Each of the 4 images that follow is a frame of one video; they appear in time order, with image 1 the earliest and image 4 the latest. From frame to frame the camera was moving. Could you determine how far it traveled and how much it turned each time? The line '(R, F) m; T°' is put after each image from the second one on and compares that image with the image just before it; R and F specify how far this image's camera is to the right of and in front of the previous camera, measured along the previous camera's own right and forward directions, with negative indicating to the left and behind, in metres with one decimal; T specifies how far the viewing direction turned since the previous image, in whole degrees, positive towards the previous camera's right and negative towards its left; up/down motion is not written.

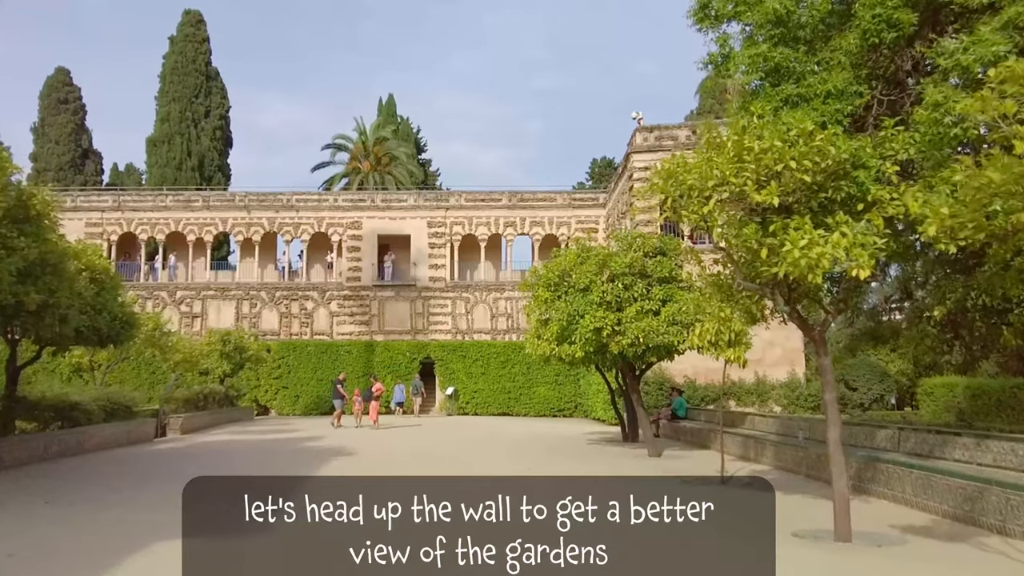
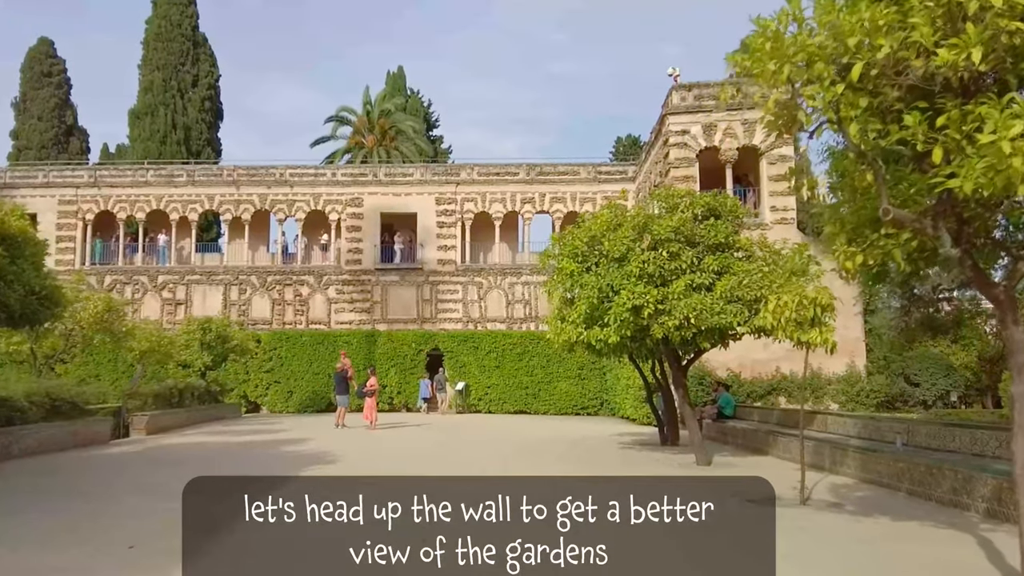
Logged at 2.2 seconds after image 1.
(0.0, +3.0) m; -1°
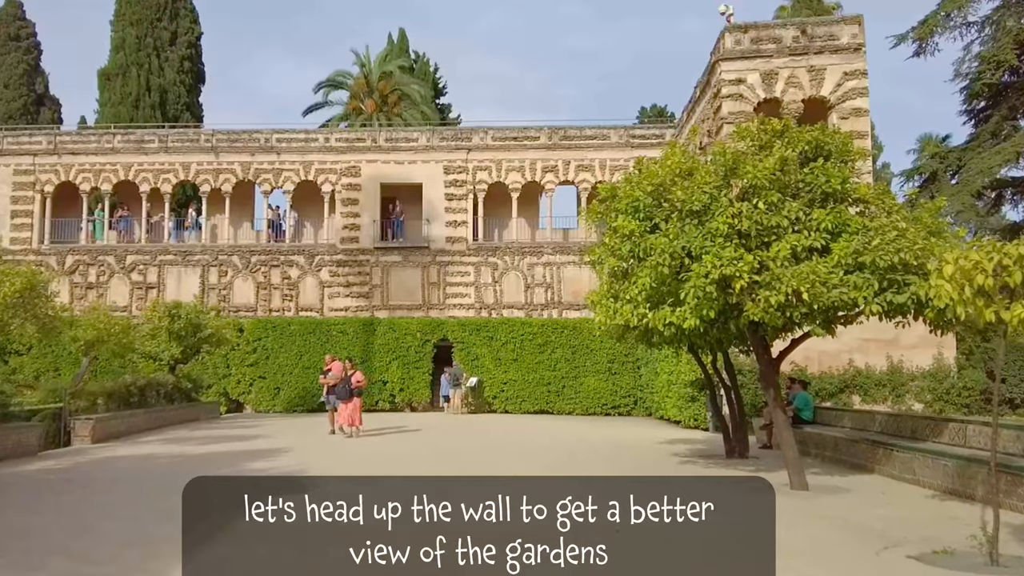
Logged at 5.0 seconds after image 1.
(-0.4, +3.4) m; 0°
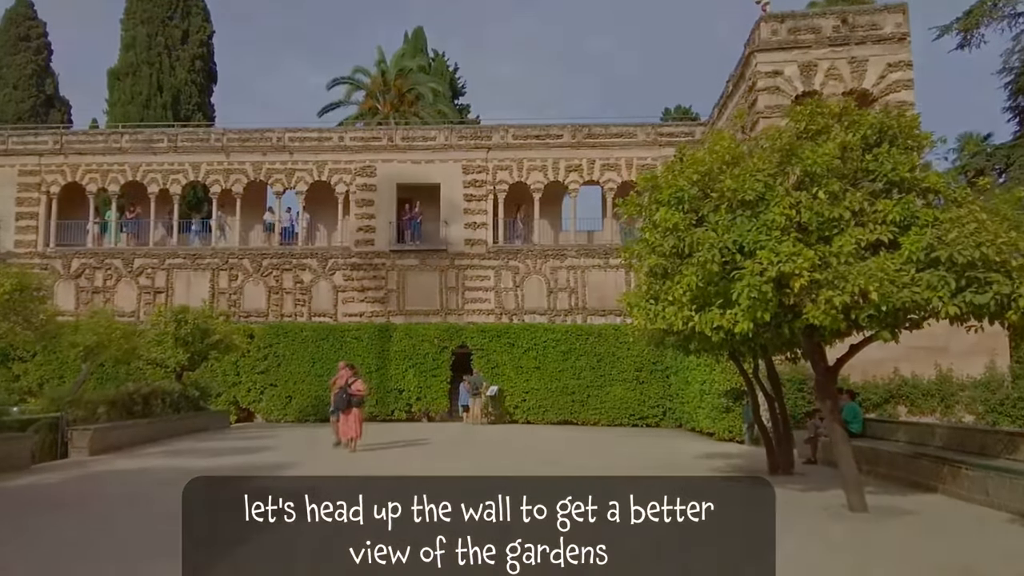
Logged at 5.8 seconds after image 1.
(-0.1, +1.0) m; -1°
